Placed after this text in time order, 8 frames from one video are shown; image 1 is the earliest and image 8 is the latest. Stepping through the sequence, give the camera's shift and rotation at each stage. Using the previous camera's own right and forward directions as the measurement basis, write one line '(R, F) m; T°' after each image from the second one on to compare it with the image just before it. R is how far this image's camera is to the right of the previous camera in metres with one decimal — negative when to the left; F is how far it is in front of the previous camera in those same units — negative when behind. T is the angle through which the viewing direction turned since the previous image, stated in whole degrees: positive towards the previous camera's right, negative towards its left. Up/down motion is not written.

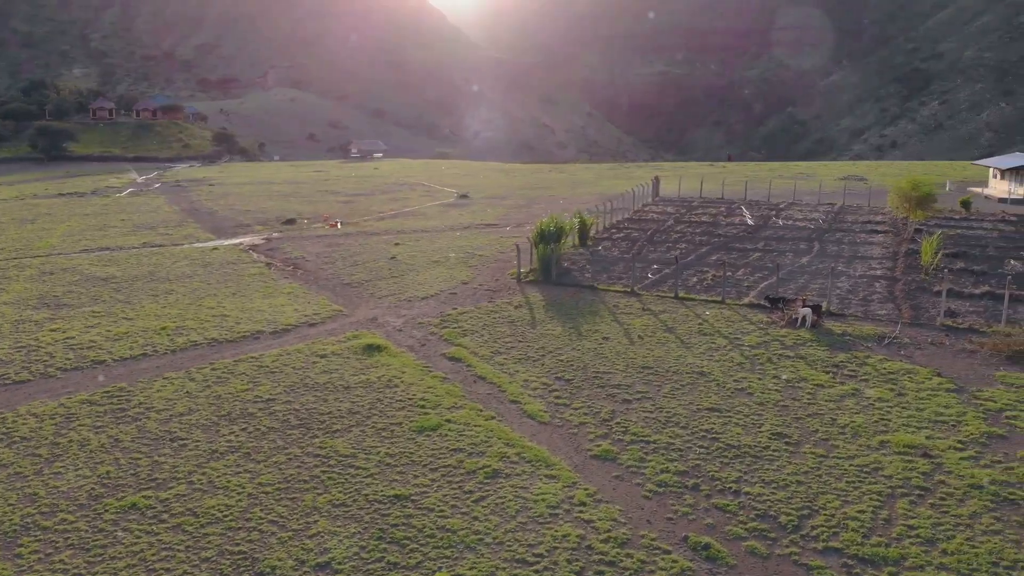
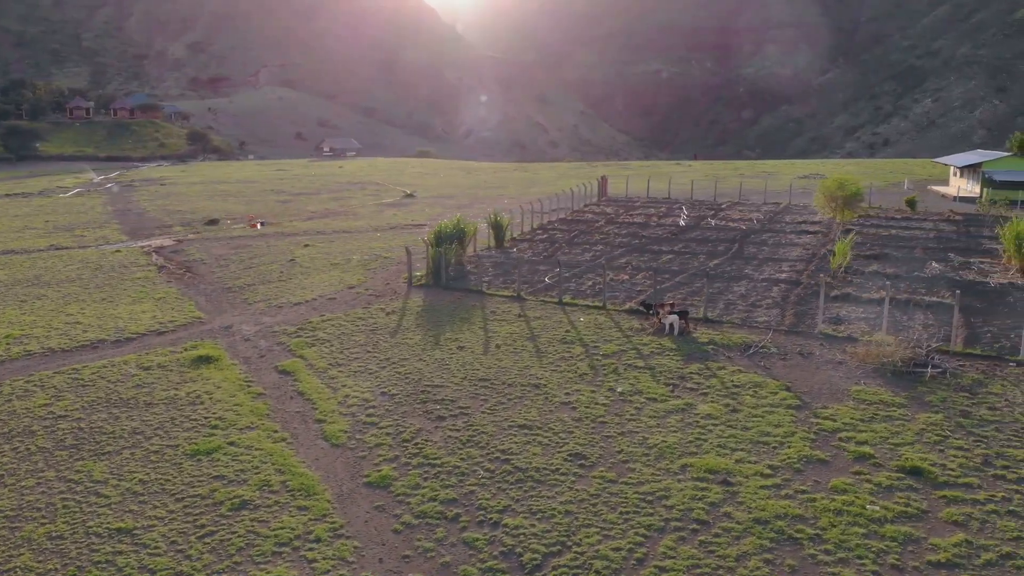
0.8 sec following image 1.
(+2.9, +1.0) m; -1°
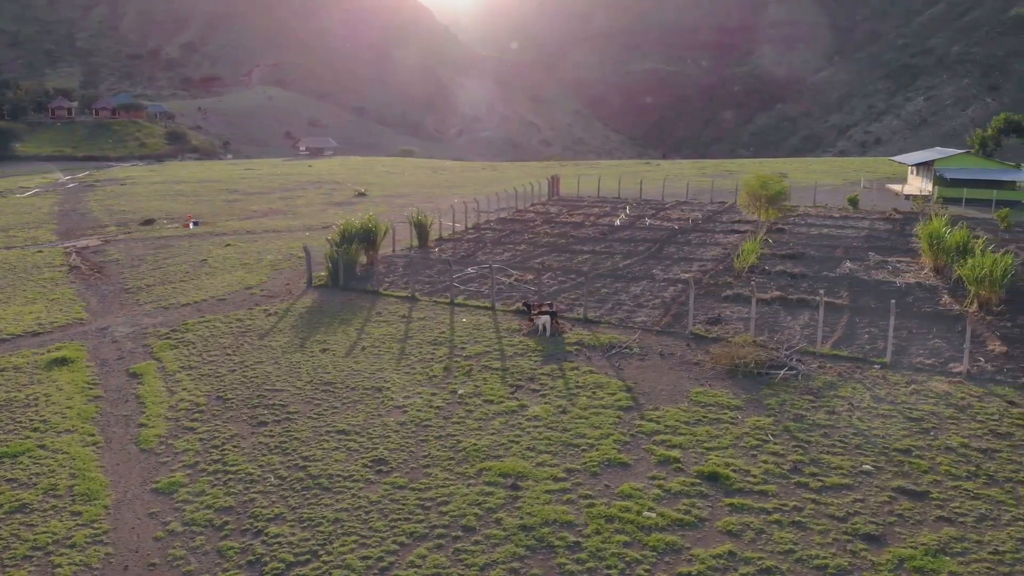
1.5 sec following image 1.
(+2.5, +0.3) m; 0°
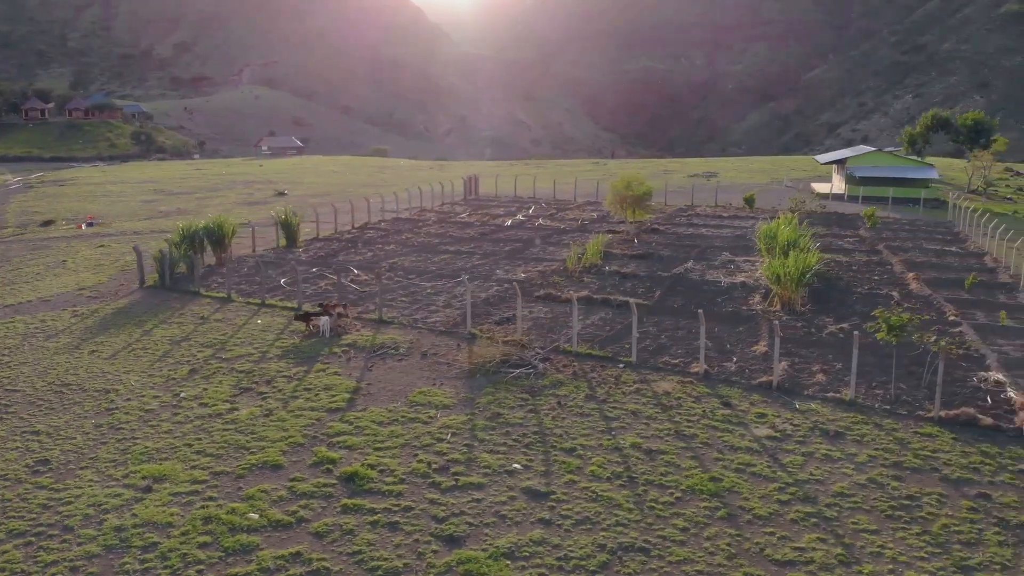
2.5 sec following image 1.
(+4.2, 0.0) m; -1°
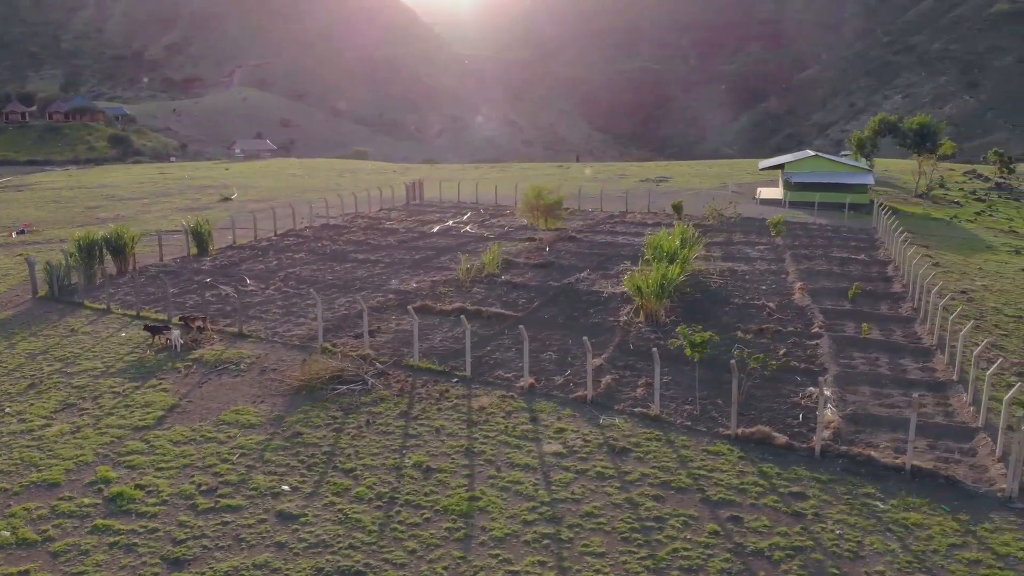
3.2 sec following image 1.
(+2.8, -0.1) m; -1°
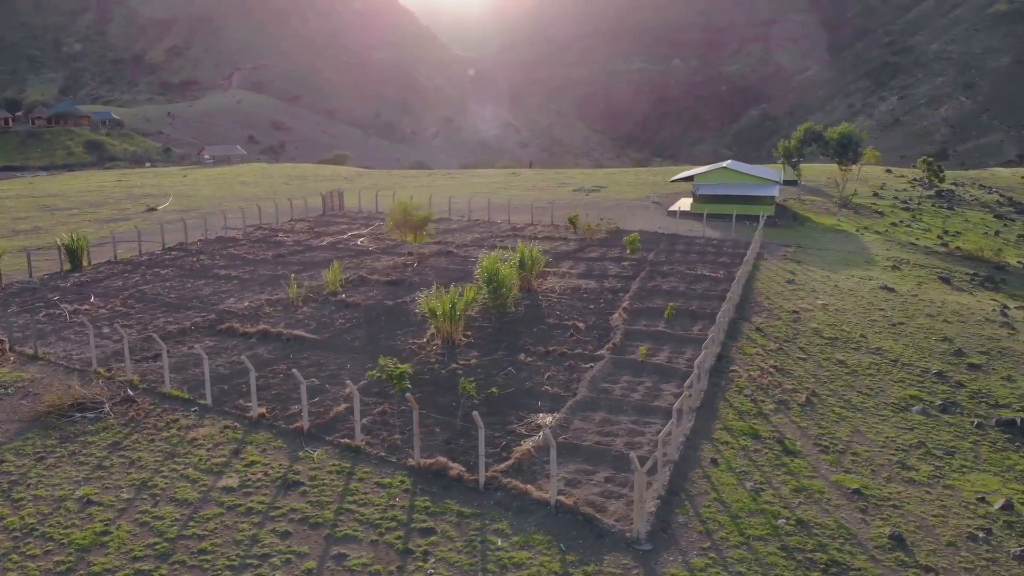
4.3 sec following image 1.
(+4.6, -0.2) m; -2°
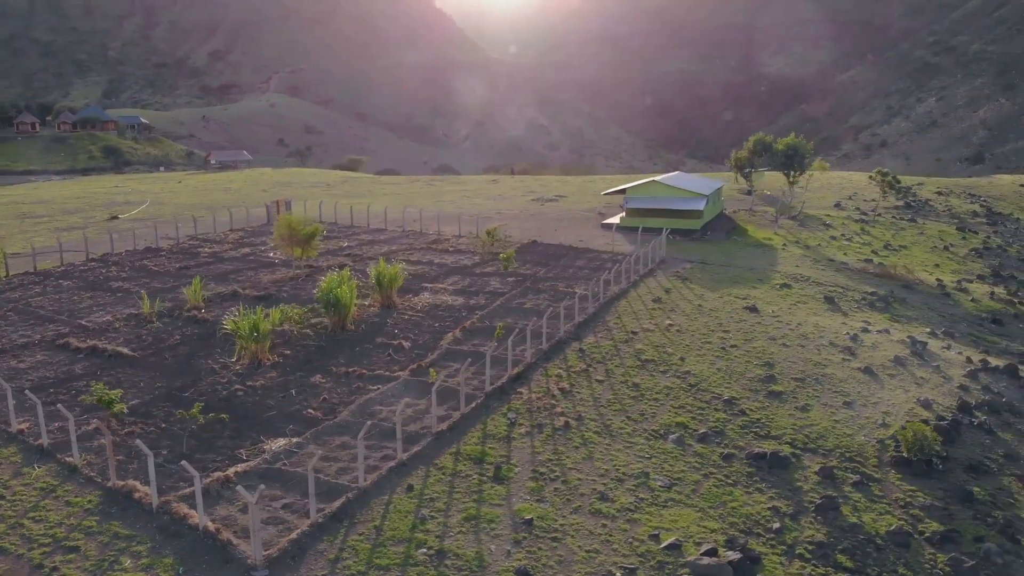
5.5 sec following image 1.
(+5.4, -0.3) m; -4°
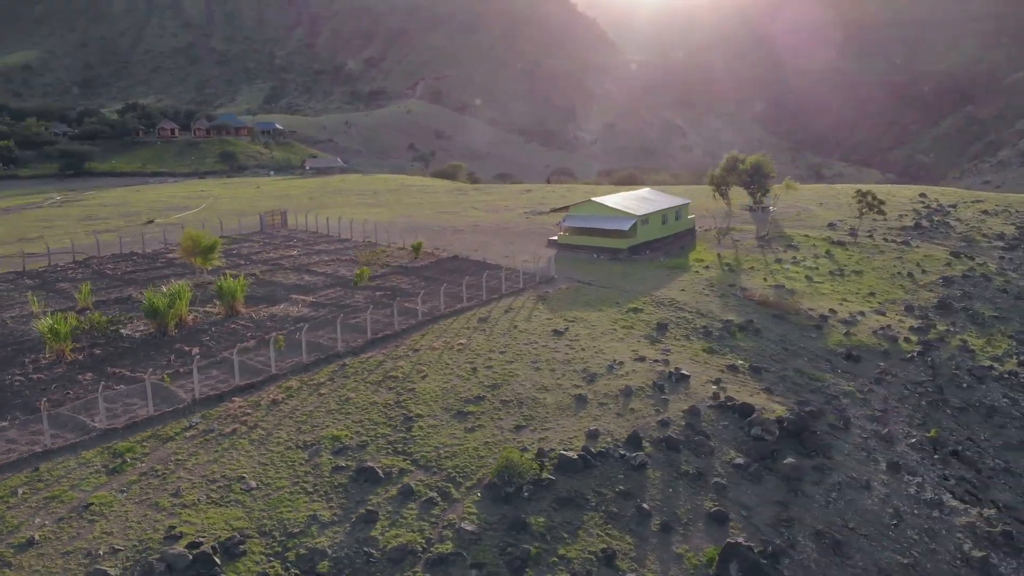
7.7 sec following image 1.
(+10.6, -0.8) m; -13°
